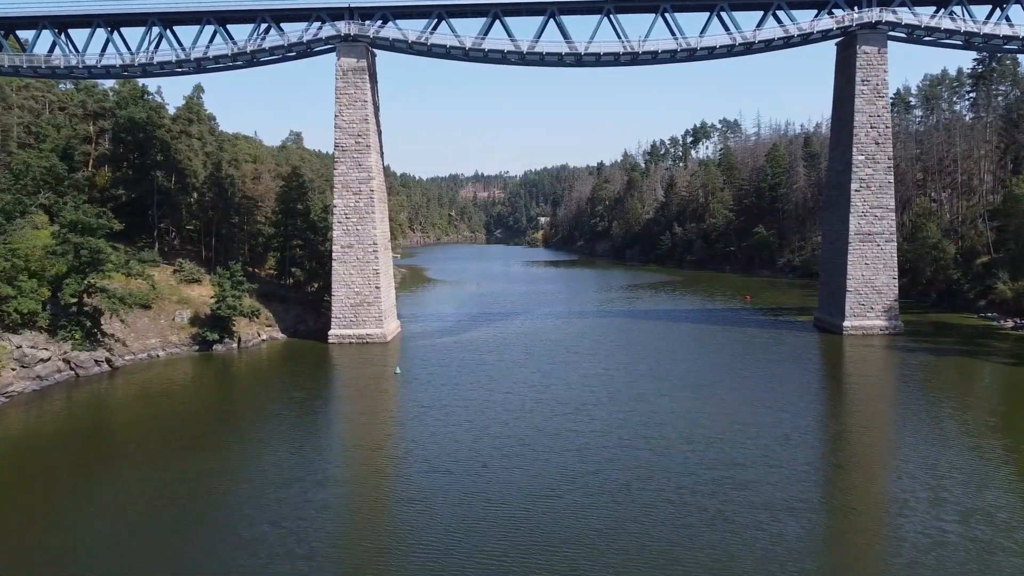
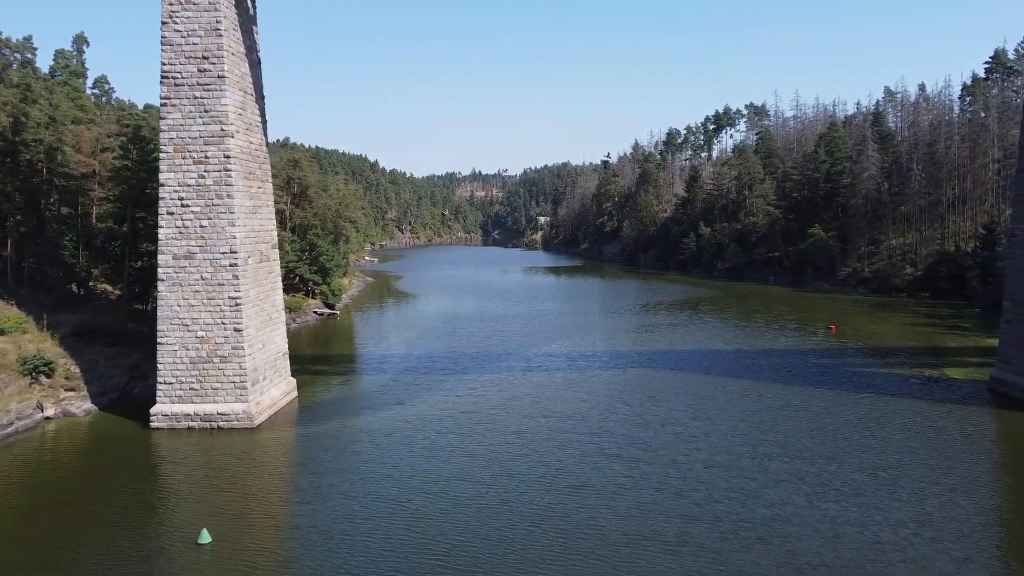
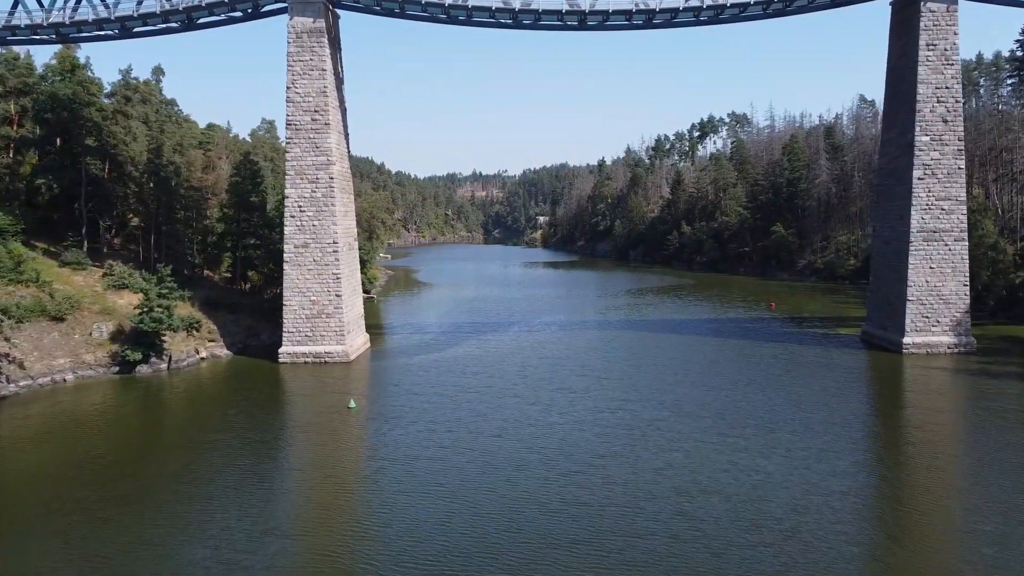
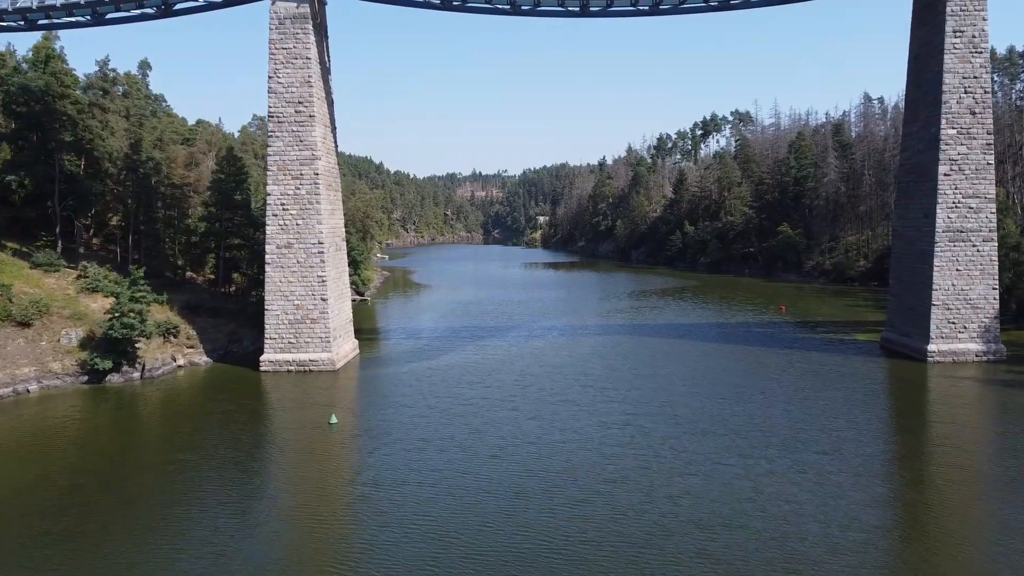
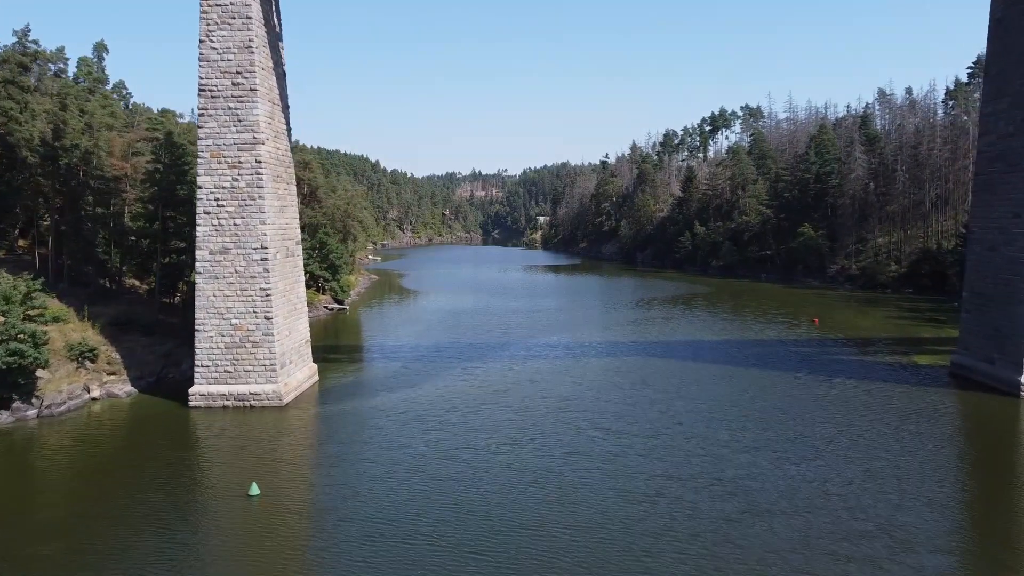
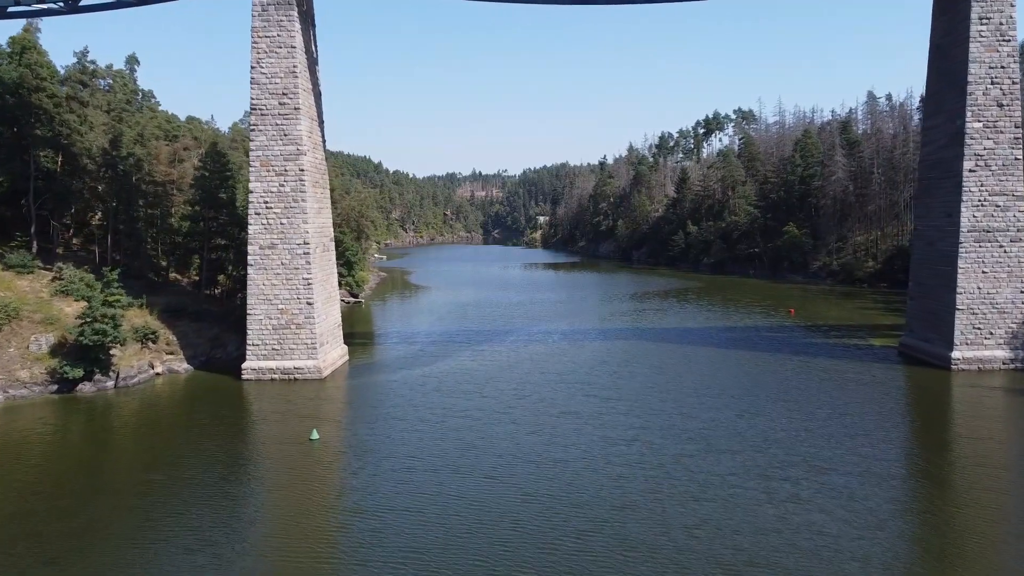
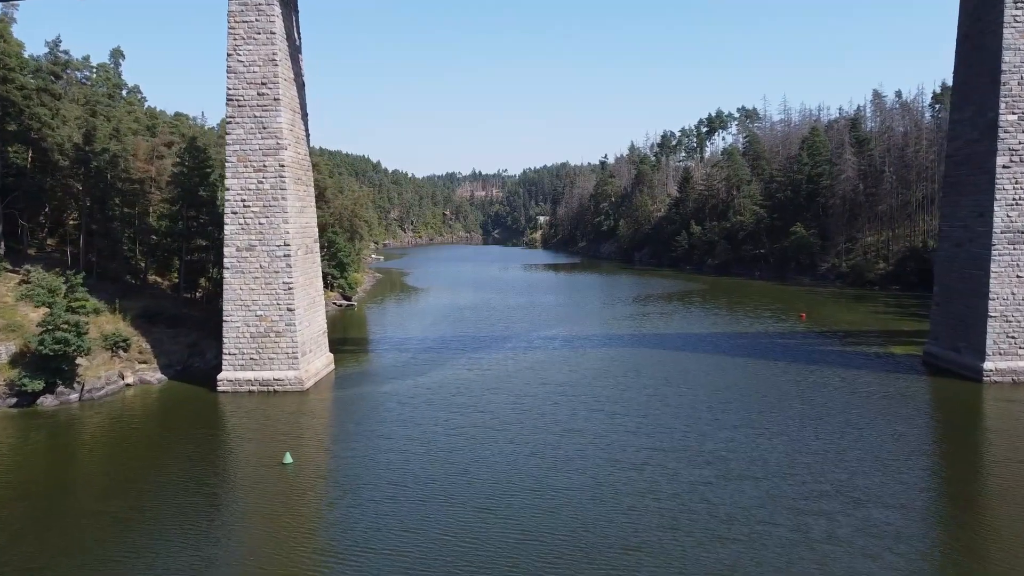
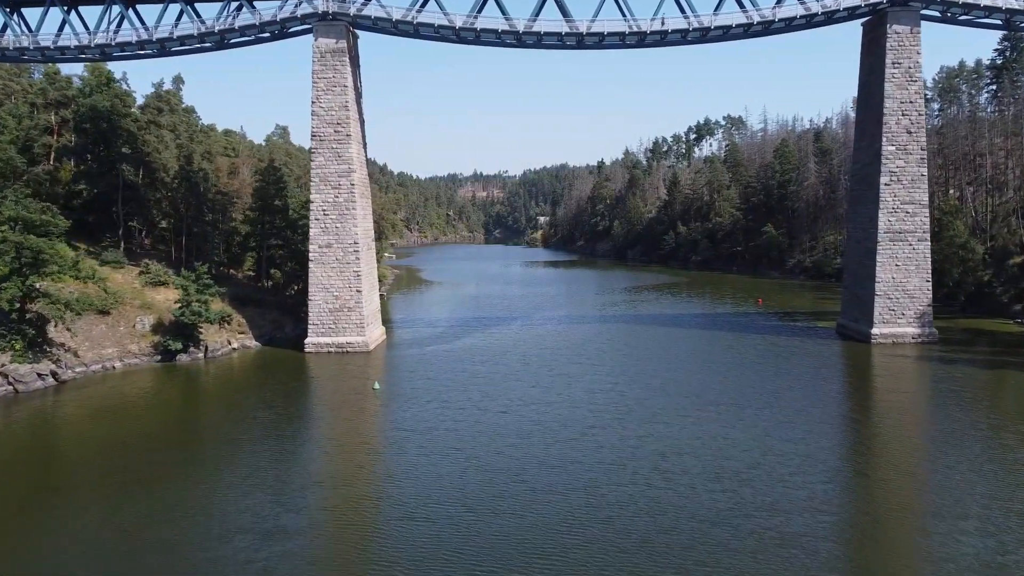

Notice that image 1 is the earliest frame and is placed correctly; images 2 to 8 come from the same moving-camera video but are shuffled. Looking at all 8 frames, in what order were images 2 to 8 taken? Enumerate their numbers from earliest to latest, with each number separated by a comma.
8, 3, 4, 6, 7, 5, 2
